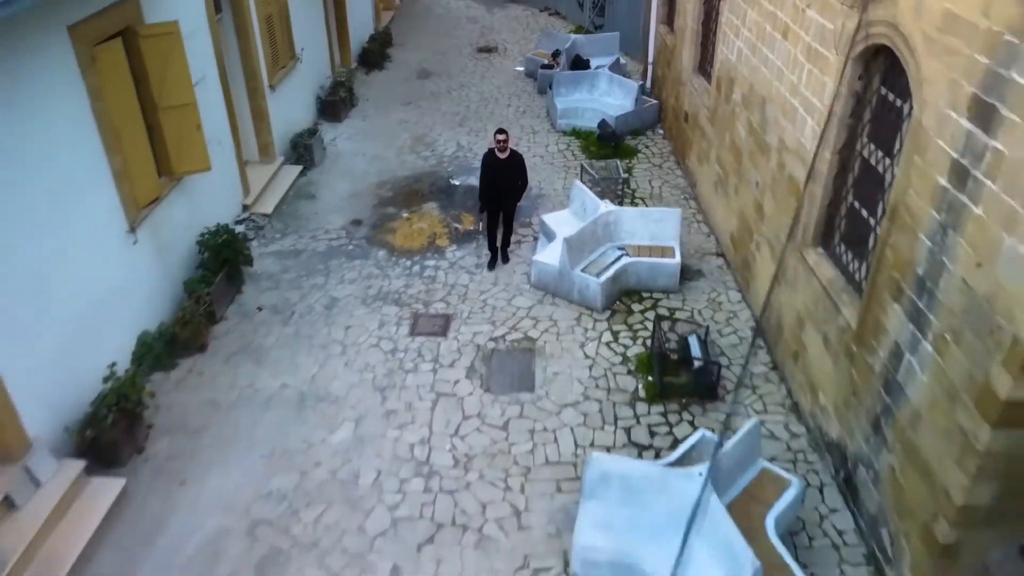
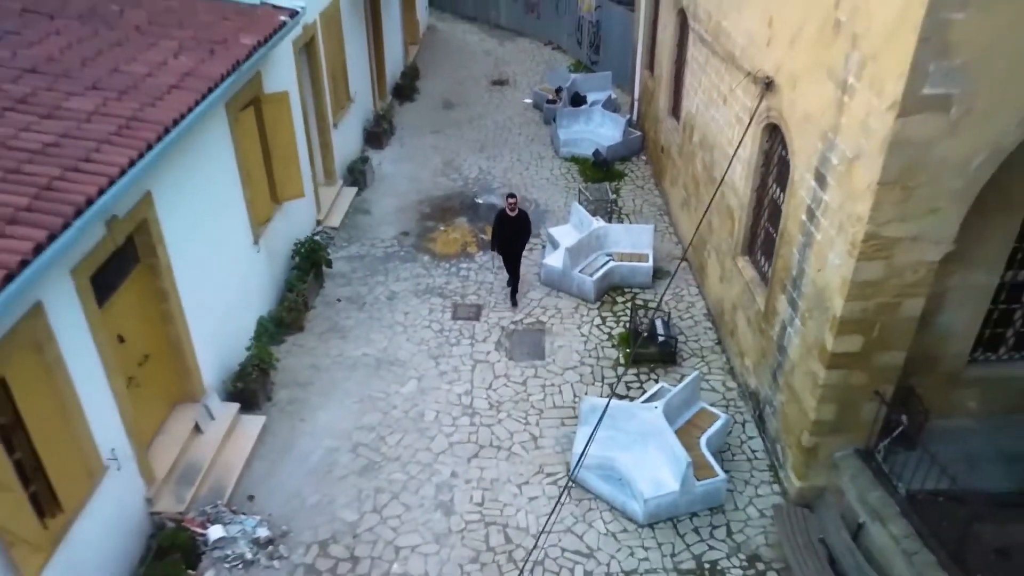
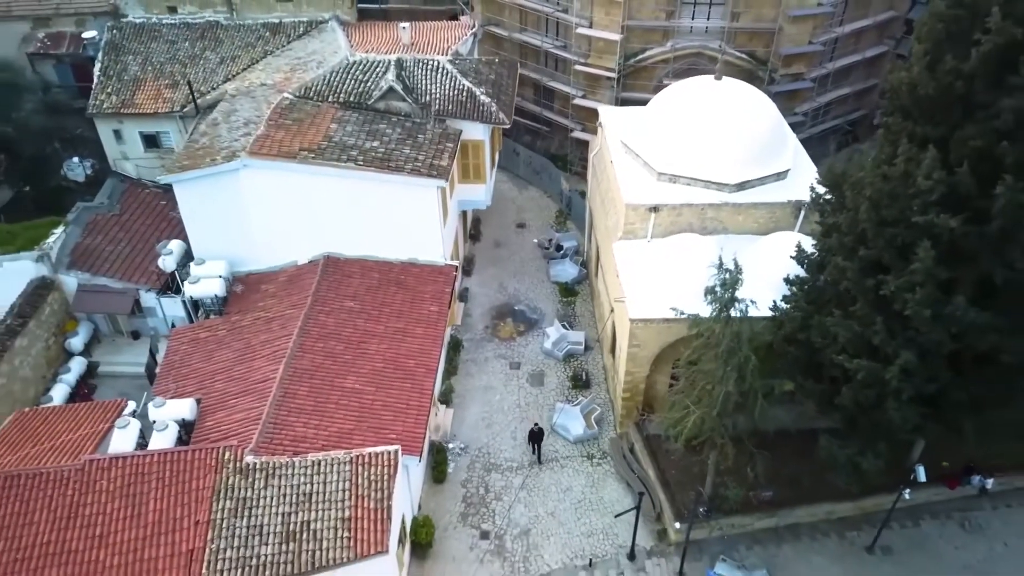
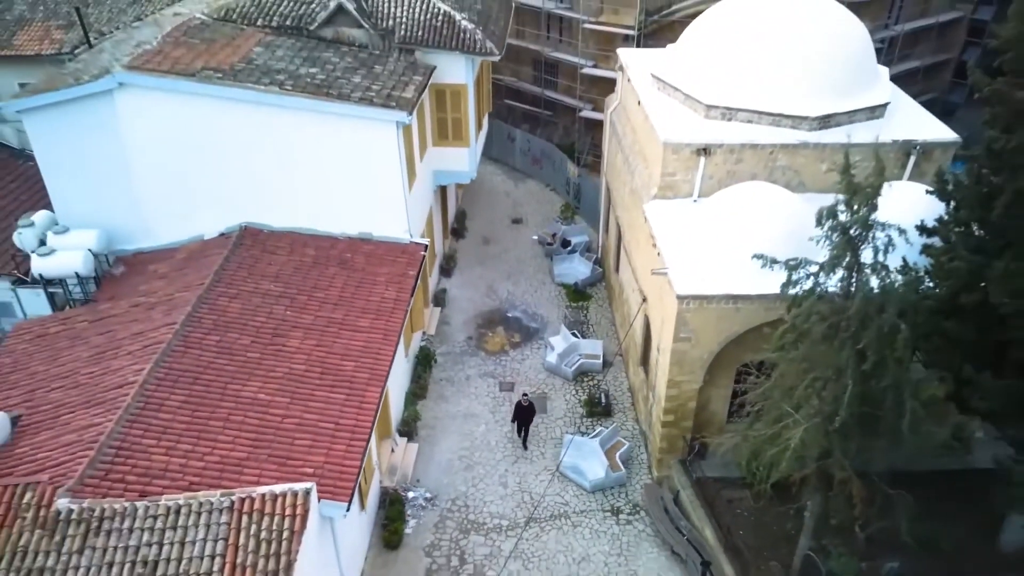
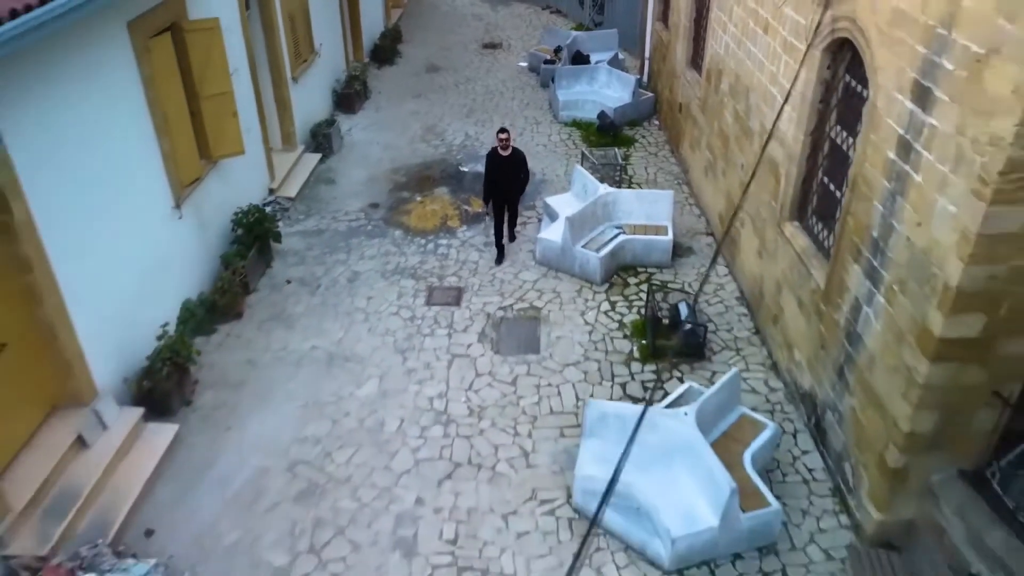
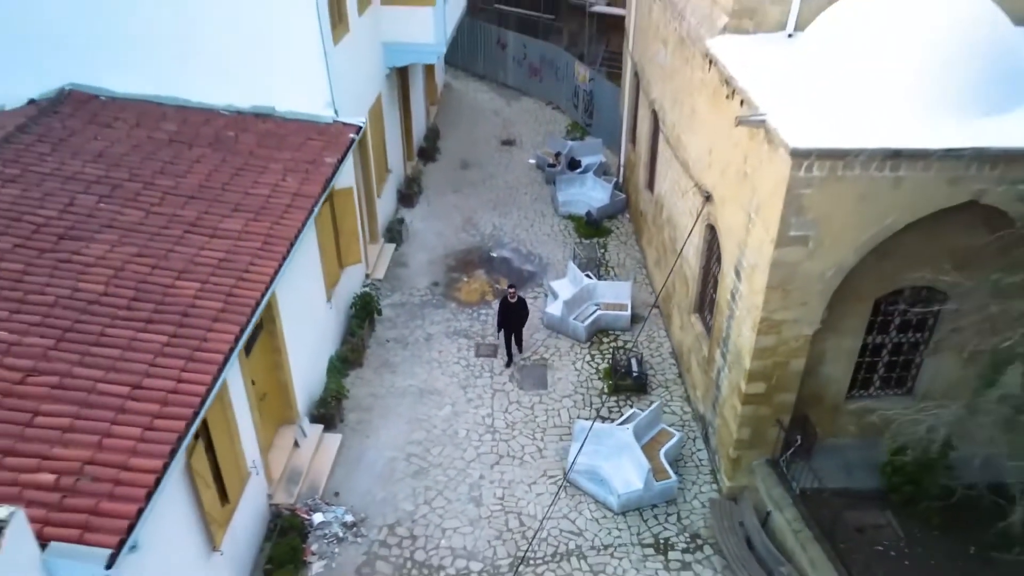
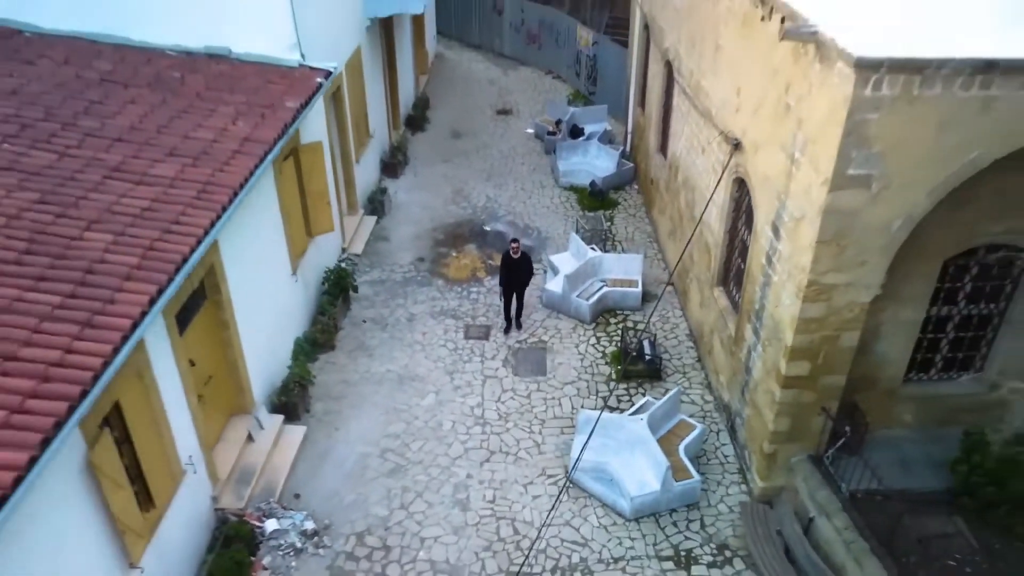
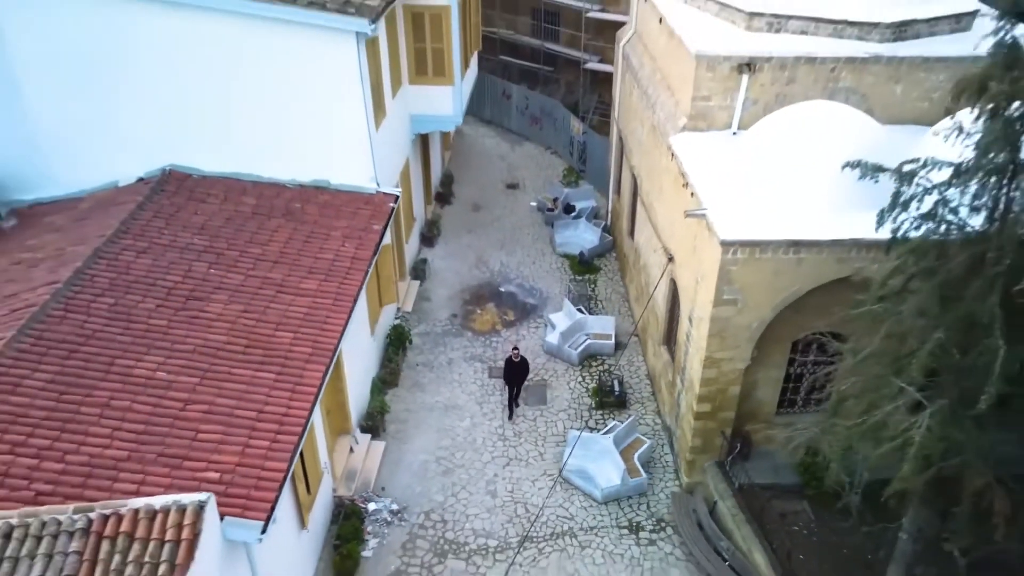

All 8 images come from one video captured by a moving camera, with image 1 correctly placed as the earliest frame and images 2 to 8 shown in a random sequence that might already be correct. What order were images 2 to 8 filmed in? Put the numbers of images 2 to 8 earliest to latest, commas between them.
5, 2, 7, 6, 8, 4, 3
